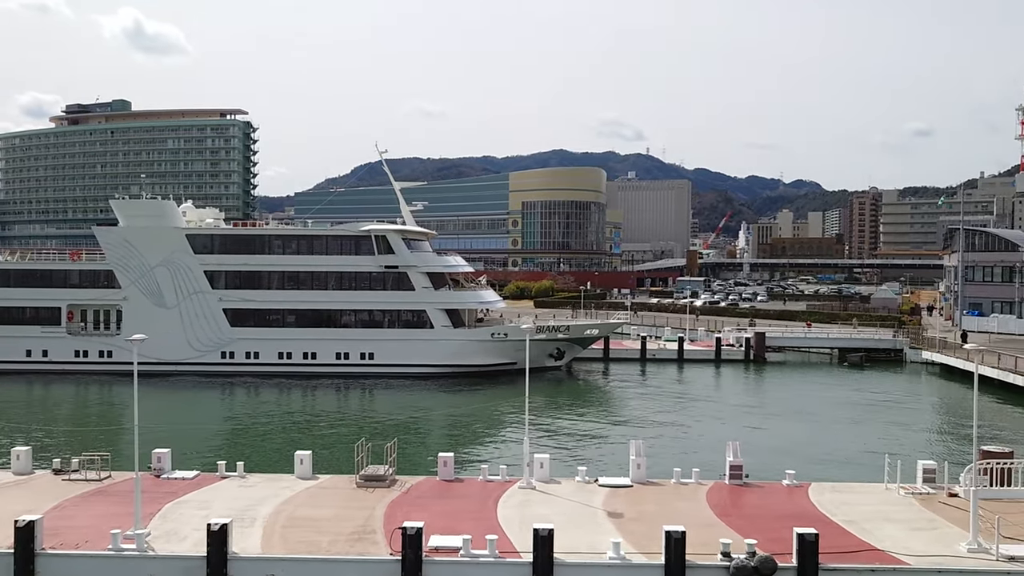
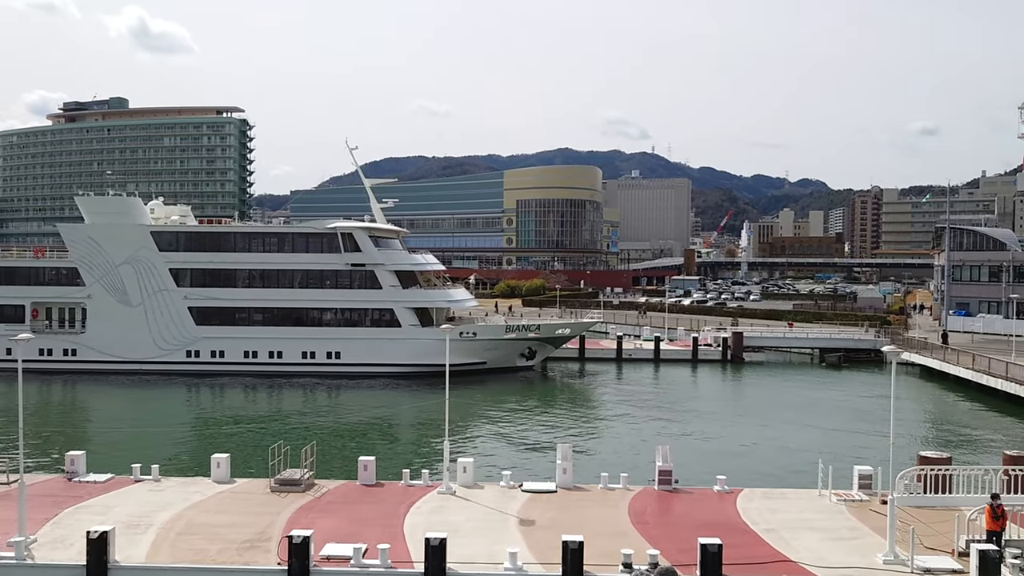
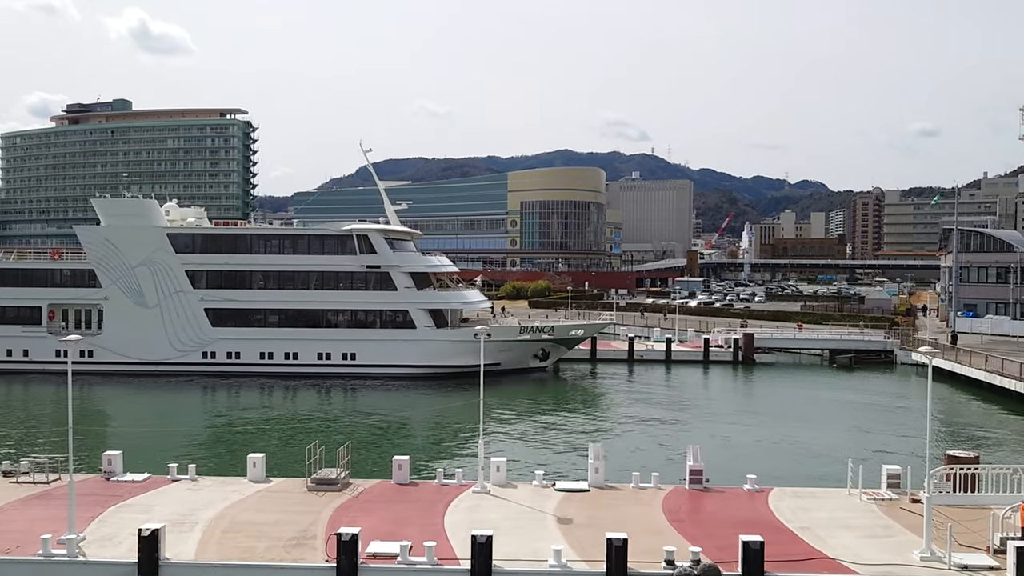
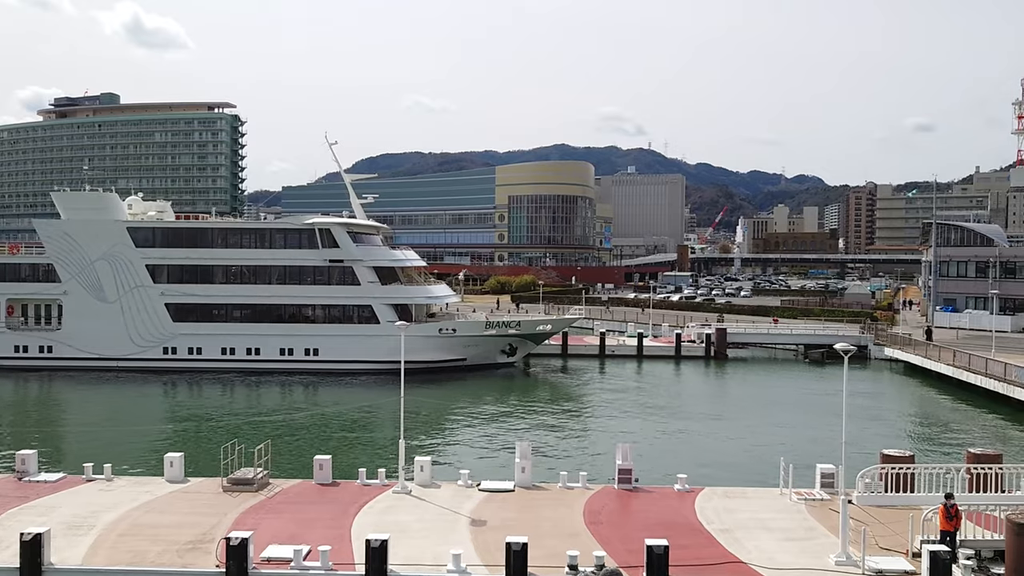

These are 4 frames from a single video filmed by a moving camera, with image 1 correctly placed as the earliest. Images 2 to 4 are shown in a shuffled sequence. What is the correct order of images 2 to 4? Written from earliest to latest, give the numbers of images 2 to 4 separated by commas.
3, 2, 4
